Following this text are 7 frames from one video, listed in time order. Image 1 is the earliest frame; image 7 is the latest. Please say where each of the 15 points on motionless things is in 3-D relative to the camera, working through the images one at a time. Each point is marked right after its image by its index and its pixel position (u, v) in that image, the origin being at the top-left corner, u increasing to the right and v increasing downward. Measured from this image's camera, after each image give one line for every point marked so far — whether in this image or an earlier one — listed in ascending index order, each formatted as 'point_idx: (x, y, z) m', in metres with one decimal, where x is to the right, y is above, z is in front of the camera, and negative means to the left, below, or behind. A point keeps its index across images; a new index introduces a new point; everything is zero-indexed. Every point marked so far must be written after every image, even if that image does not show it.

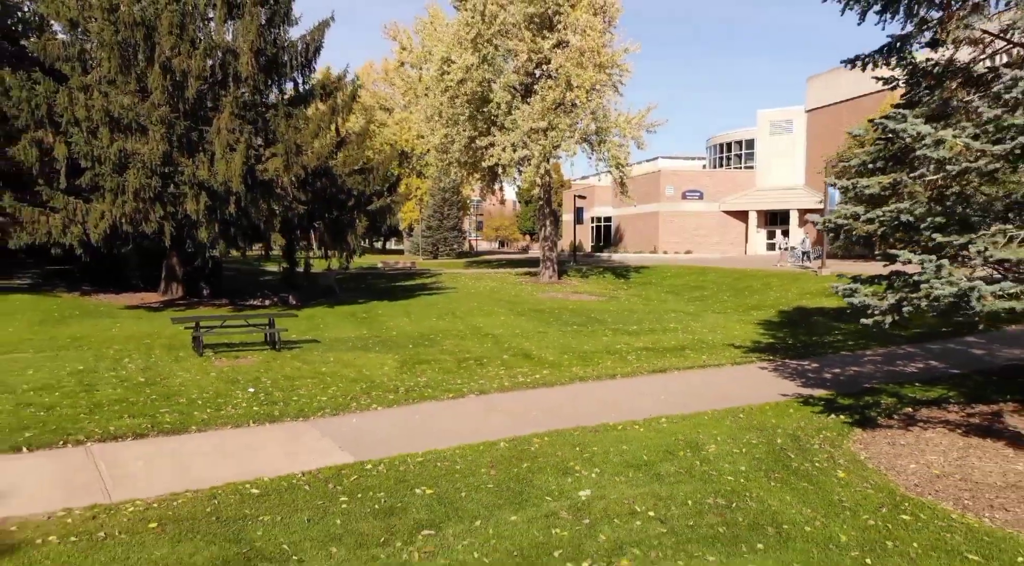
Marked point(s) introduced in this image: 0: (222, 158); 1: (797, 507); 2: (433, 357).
0: (-7.6, +3.3, +18.9) m
1: (+2.5, -1.9, +6.3) m
2: (-1.6, -1.5, +14.8) m
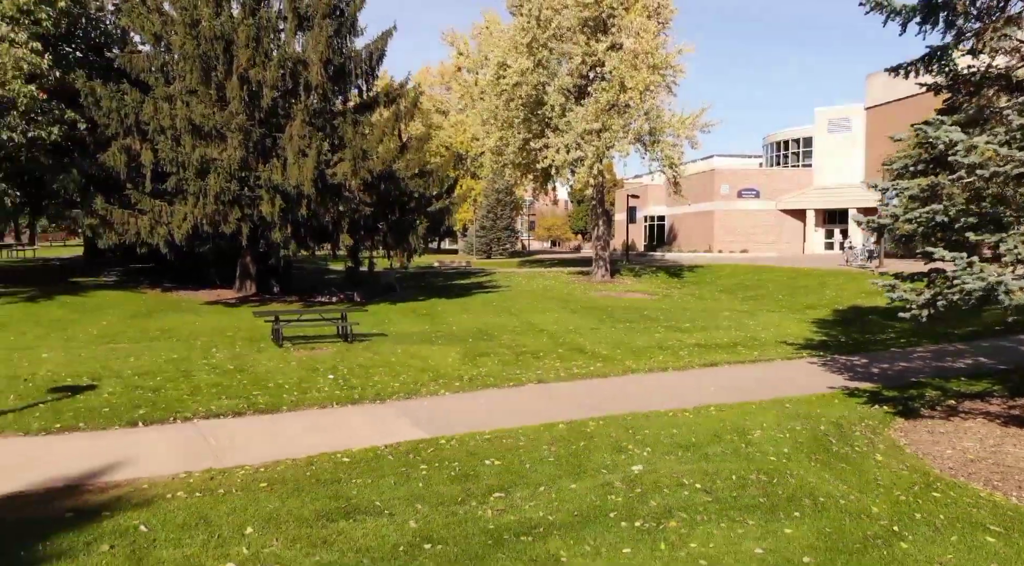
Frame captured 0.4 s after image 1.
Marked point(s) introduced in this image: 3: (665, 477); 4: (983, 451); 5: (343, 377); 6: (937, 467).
0: (-6.1, +3.4, +20.2) m
1: (+3.1, -1.9, +6.9) m
2: (-0.4, -1.5, +15.6) m
3: (+1.4, -1.8, +6.8) m
4: (+5.3, -1.9, +8.1) m
5: (-2.8, -1.6, +12.1) m
6: (+4.5, -1.9, +7.7) m
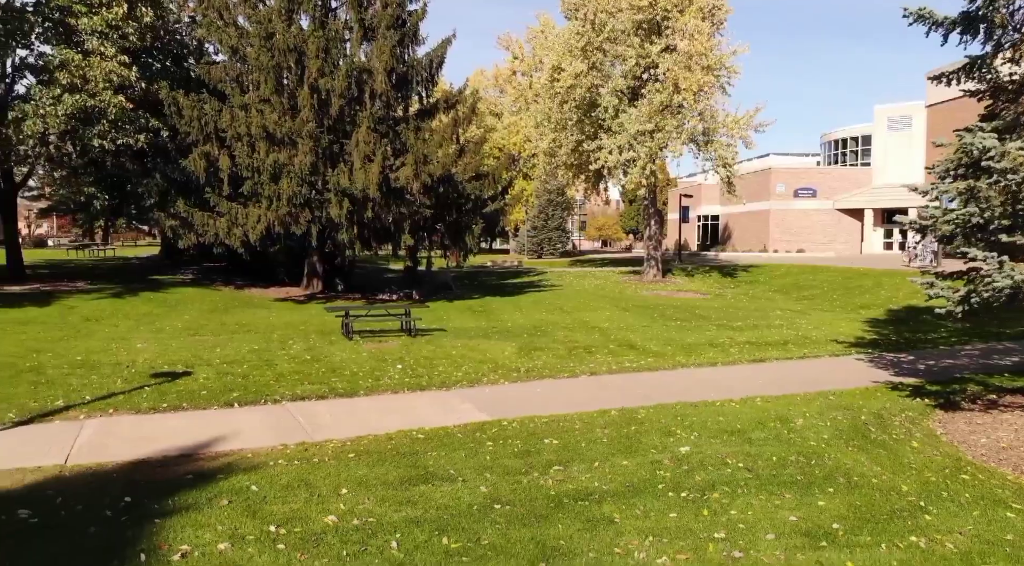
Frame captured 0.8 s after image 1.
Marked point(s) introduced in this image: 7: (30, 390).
0: (-4.5, +3.4, +21.3) m
1: (+3.7, -1.9, +7.4) m
2: (+0.9, -1.4, +16.4) m
3: (+2.0, -1.8, +7.4) m
4: (+6.0, -1.8, +8.5) m
5: (-1.8, -1.5, +13.0) m
6: (+5.2, -1.9, +8.1) m
7: (-6.9, -1.6, +10.4) m
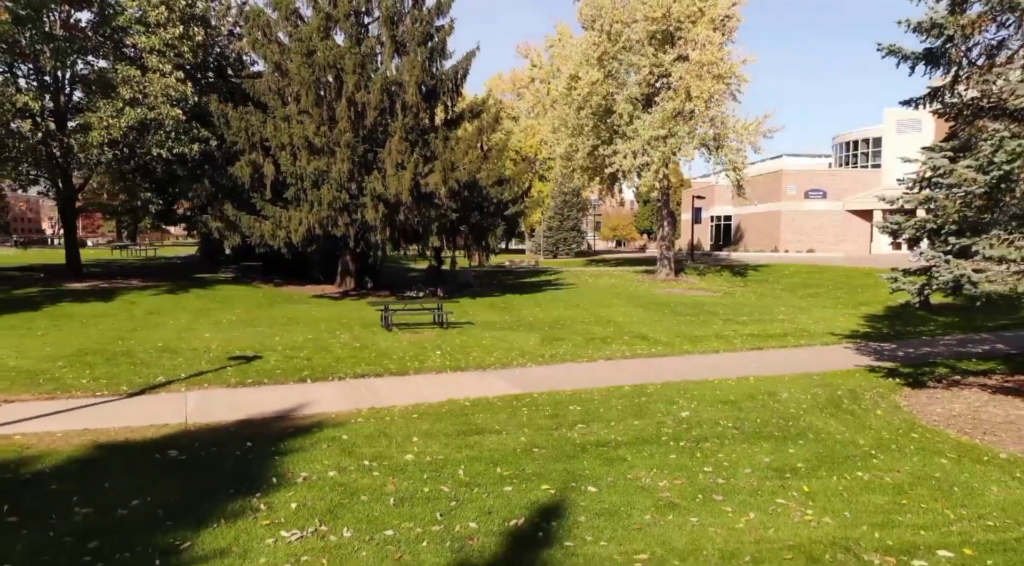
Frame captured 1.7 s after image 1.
0: (-3.8, +3.5, +23.1) m
1: (+4.1, -1.8, +9.0) m
2: (+1.4, -1.3, +18.1) m
3: (+2.5, -1.7, +9.1) m
4: (+6.4, -1.8, +10.1) m
5: (-1.3, -1.4, +14.8) m
6: (+5.6, -1.8, +9.7) m
7: (-6.5, -1.5, +12.3) m
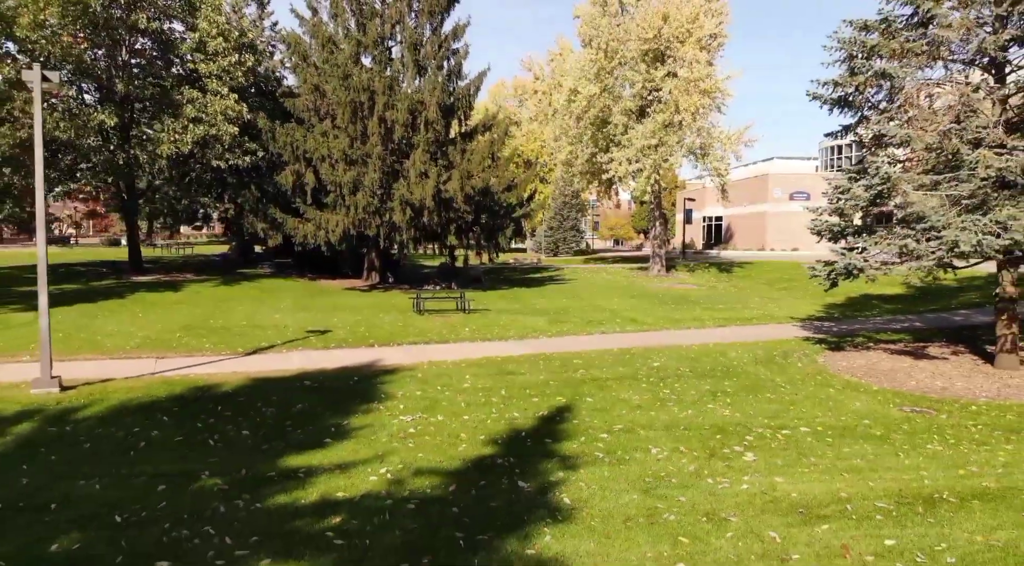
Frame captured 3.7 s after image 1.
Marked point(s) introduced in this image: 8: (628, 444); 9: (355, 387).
0: (-3.5, +3.8, +26.7) m
1: (+4.4, -1.6, +12.7) m
2: (+1.8, -1.1, +21.7) m
3: (+2.8, -1.5, +12.7) m
4: (+6.8, -1.5, +13.7) m
5: (-0.9, -1.2, +18.4) m
6: (+6.0, -1.6, +13.4) m
7: (-6.1, -1.2, +15.9) m
8: (+1.4, -1.9, +8.2) m
9: (-2.4, -1.6, +11.1) m
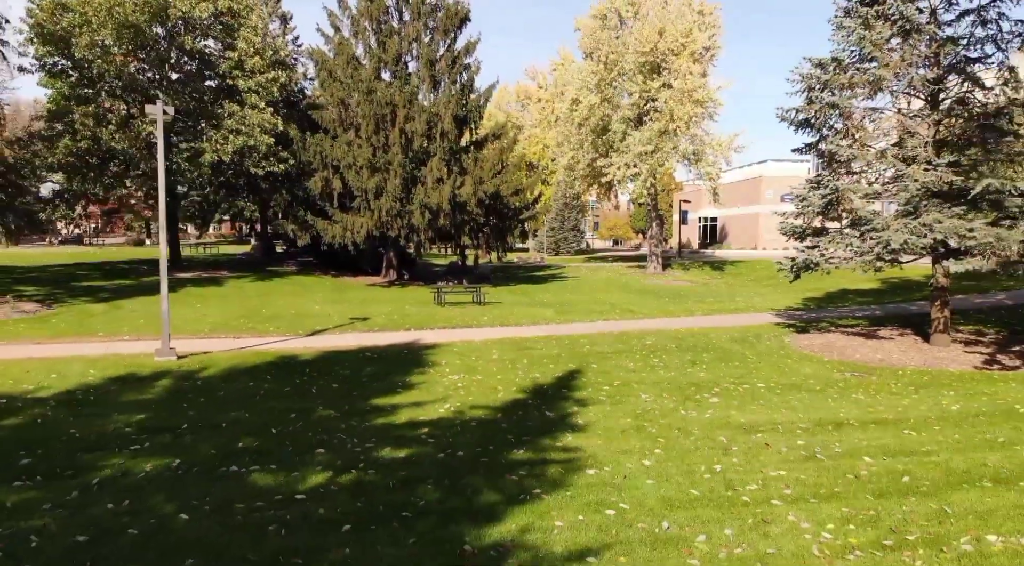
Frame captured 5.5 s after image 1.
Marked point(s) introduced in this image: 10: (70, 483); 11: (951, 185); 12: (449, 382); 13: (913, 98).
0: (-3.1, +3.9, +29.5) m
1: (+4.8, -1.4, +15.4) m
2: (+2.2, -0.9, +24.5) m
3: (+3.2, -1.3, +15.5) m
4: (+7.1, -1.3, +16.5) m
5: (-0.5, -1.0, +21.1) m
6: (+6.4, -1.4, +16.1) m
7: (-5.7, -1.1, +18.7) m
8: (+1.7, -1.7, +11.0) m
9: (-2.0, -1.4, +13.8) m
10: (-4.3, -1.9, +7.0) m
11: (+9.2, +2.0, +15.0) m
12: (-1.0, -1.6, +11.7) m
13: (+9.0, +4.2, +16.0) m
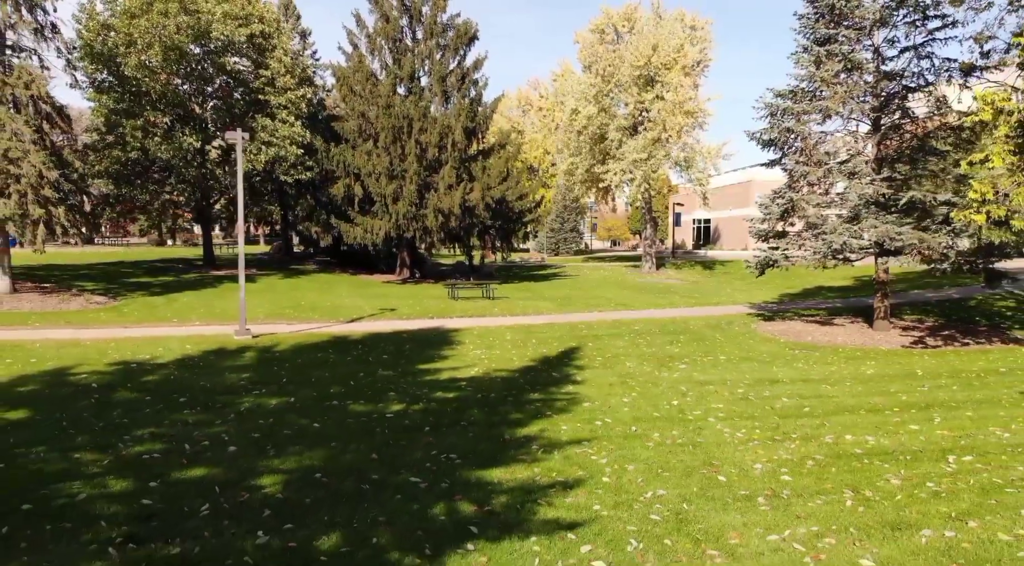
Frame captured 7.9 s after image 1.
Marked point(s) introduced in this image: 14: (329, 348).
0: (-2.9, +4.1, +32.5) m
1: (+5.1, -1.2, +18.5) m
2: (+2.4, -0.8, +27.5) m
3: (+3.5, -1.2, +18.5) m
4: (+7.4, -1.2, +19.5) m
5: (-0.3, -0.9, +24.2) m
6: (+6.6, -1.3, +19.2) m
7: (-5.5, -0.9, +21.7) m
8: (+2.0, -1.5, +14.0) m
9: (-1.8, -1.3, +16.8) m
10: (-4.0, -1.8, +10.0) m
11: (+9.5, +2.2, +18.0) m
12: (-0.8, -1.5, +14.8) m
13: (+9.3, +4.3, +19.1) m
14: (-3.9, -1.4, +15.1) m
